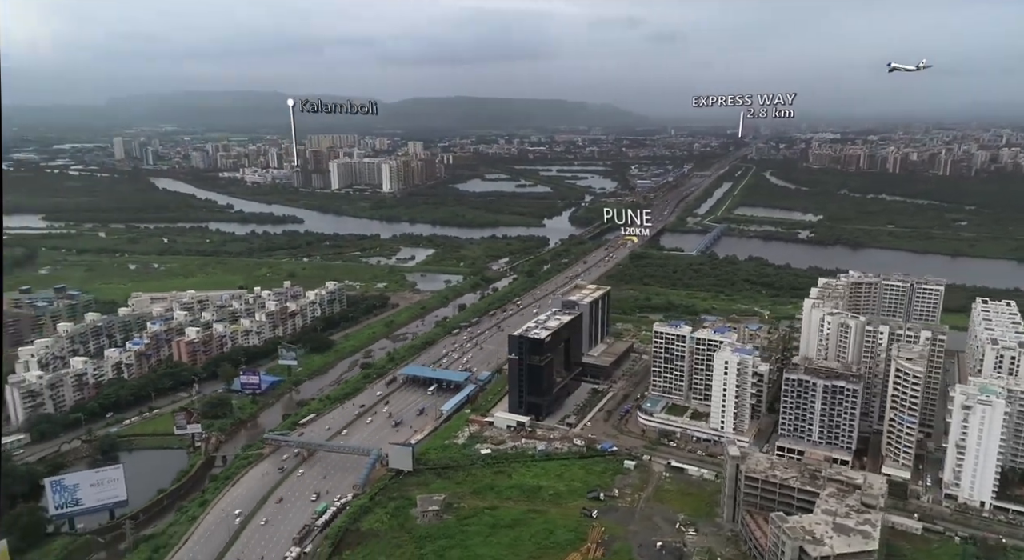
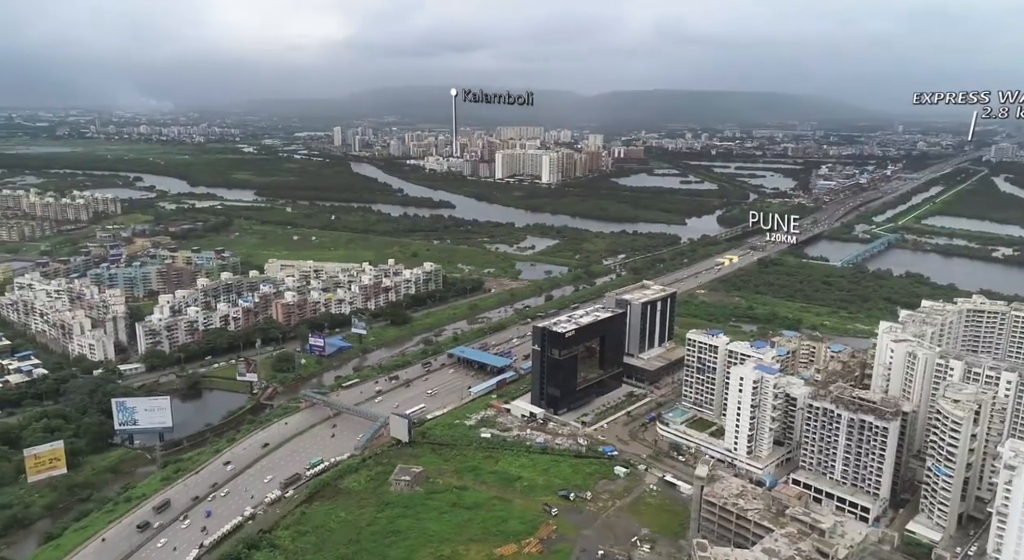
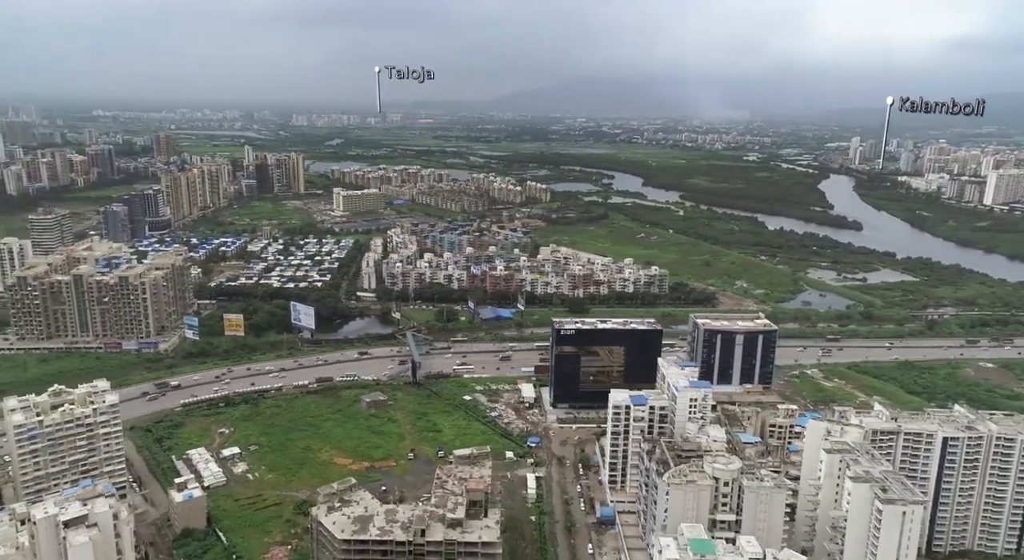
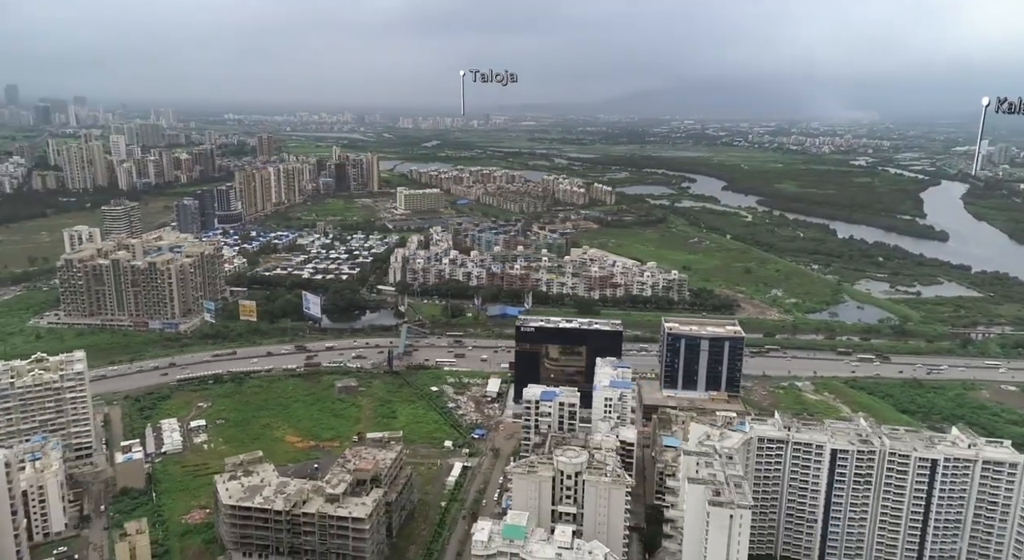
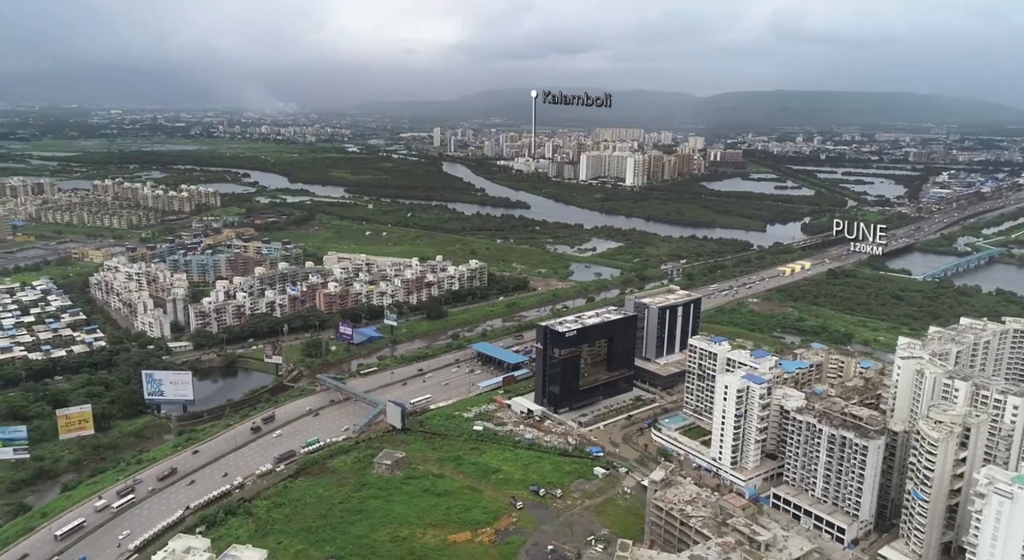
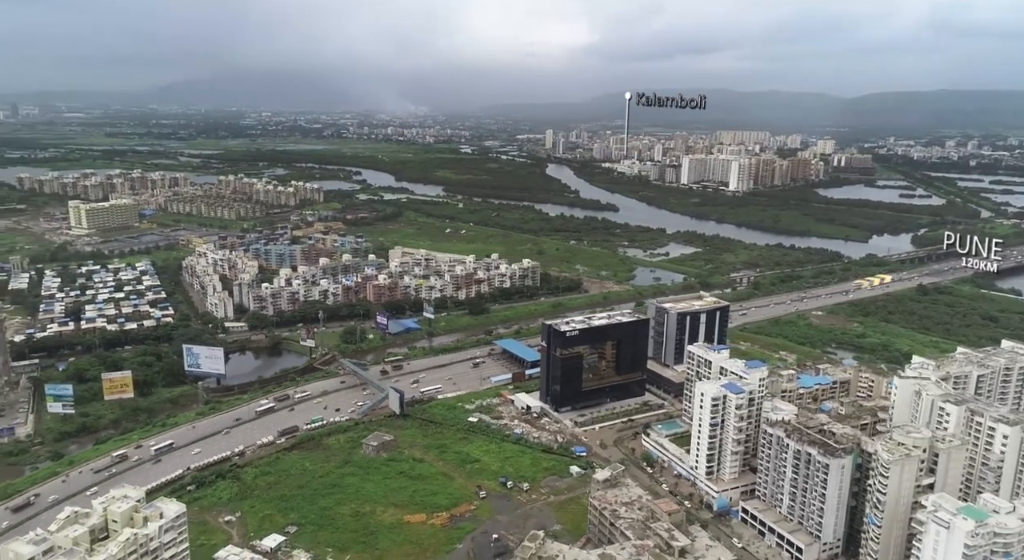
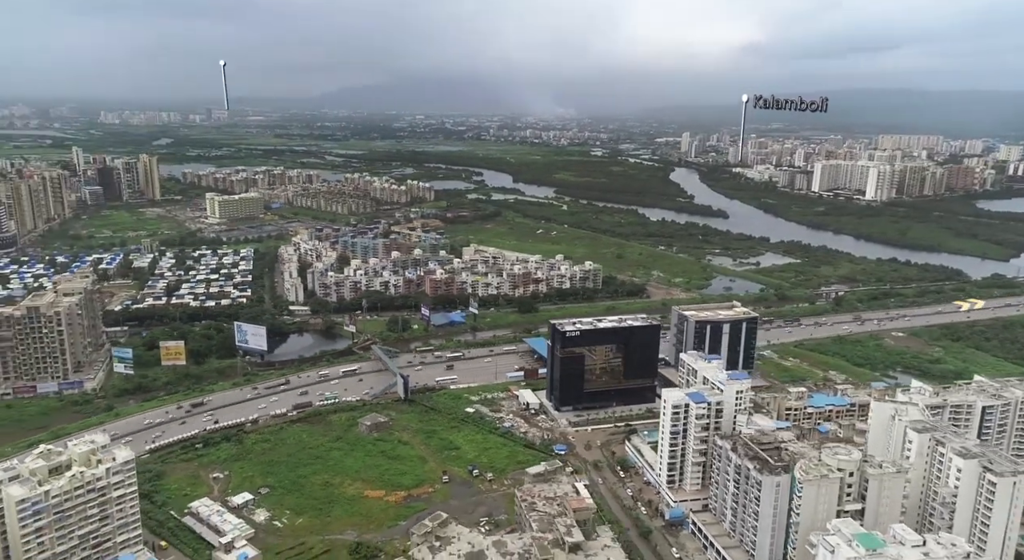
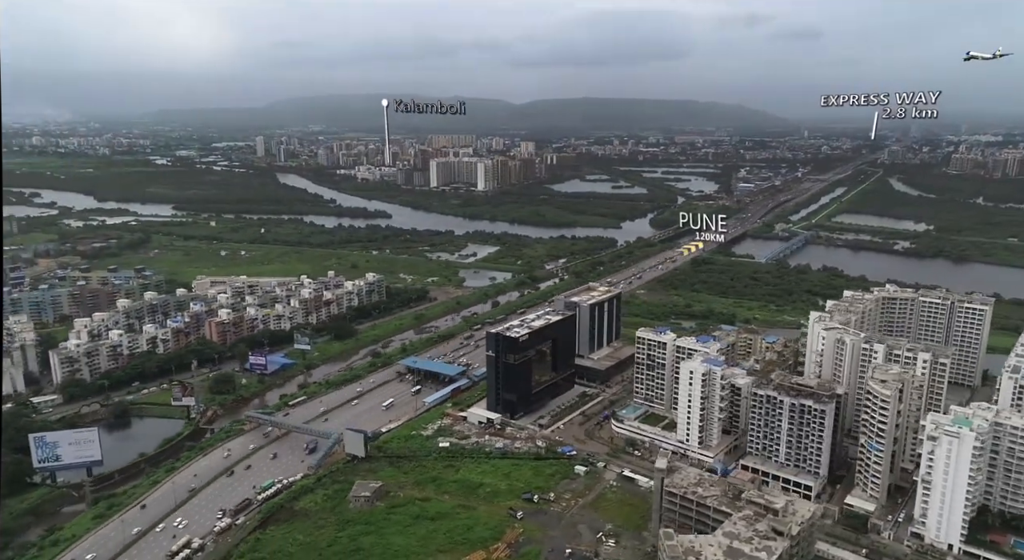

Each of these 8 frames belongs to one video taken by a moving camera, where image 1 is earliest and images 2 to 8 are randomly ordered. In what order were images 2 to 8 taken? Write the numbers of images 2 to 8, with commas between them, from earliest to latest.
8, 2, 5, 6, 7, 3, 4
